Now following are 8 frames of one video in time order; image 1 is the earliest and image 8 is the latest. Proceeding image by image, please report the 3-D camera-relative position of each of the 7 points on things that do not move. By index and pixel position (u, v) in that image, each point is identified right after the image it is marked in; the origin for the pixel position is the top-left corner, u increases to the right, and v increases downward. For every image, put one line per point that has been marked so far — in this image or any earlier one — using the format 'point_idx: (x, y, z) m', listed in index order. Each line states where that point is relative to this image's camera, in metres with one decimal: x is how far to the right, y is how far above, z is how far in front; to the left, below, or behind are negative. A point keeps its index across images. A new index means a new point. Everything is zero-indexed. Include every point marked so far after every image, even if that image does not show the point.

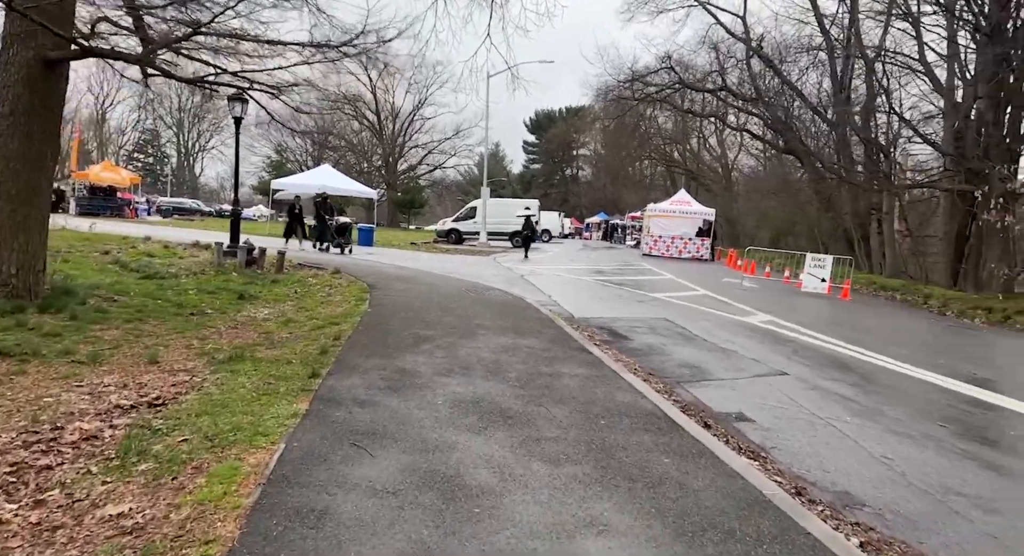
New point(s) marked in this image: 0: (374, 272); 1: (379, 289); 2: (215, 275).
0: (-2.9, +0.1, +16.1) m
1: (-2.3, -0.2, +13.2) m
2: (-5.5, 0.0, +14.3) m
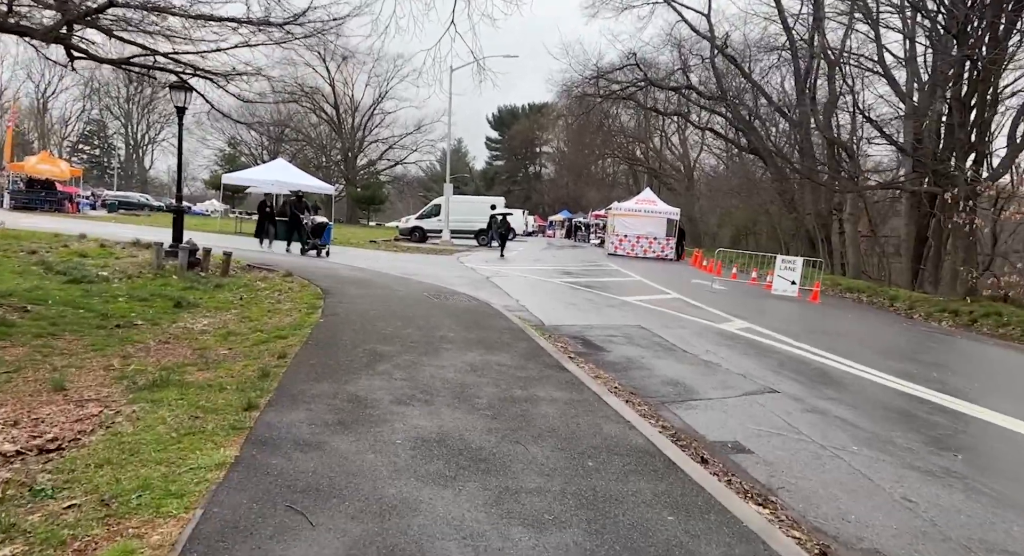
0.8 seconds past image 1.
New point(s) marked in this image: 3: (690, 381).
0: (-3.6, +0.1, +15.2) m
1: (-2.9, -0.3, +12.3) m
2: (-6.1, 0.0, +13.2) m
3: (+1.5, -0.9, +6.7) m
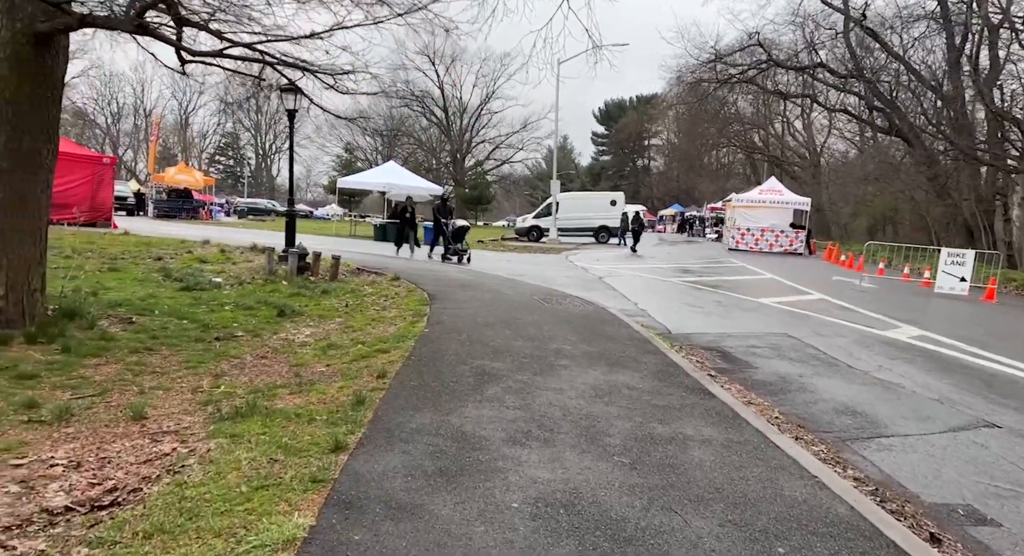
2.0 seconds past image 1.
0: (-1.4, 0.0, +14.5) m
1: (-1.1, -0.3, +11.6) m
2: (-4.2, -0.1, +12.9) m
3: (+2.5, -0.9, +5.4) m
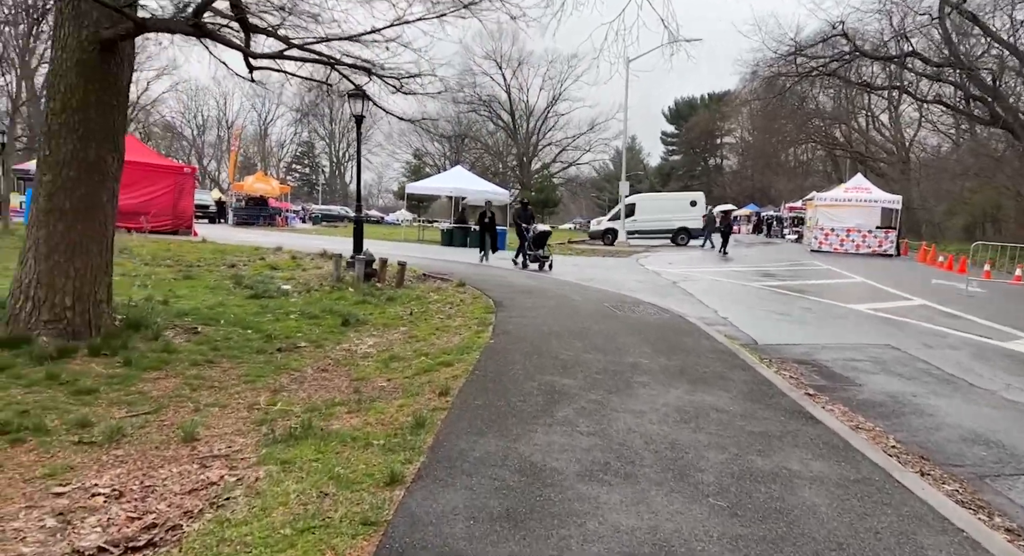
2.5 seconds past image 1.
0: (-0.1, -0.1, +14.1) m
1: (-0.1, -0.4, +11.1) m
2: (-3.0, -0.2, +12.8) m
3: (+2.9, -1.0, +4.6) m
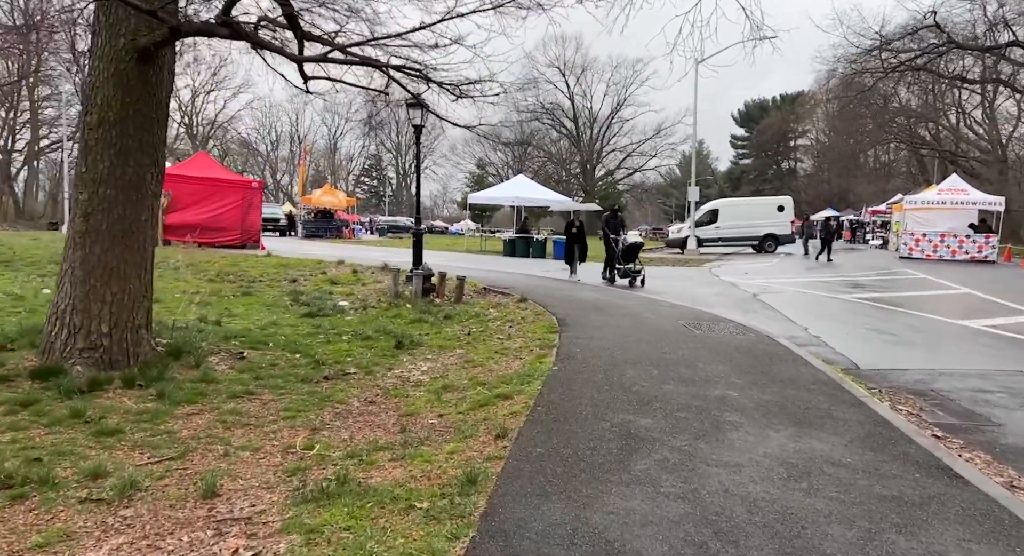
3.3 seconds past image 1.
0: (+1.0, -0.4, +13.2) m
1: (+0.8, -0.6, +10.3) m
2: (-2.0, -0.5, +12.2) m
3: (+3.3, -1.1, +3.6) m
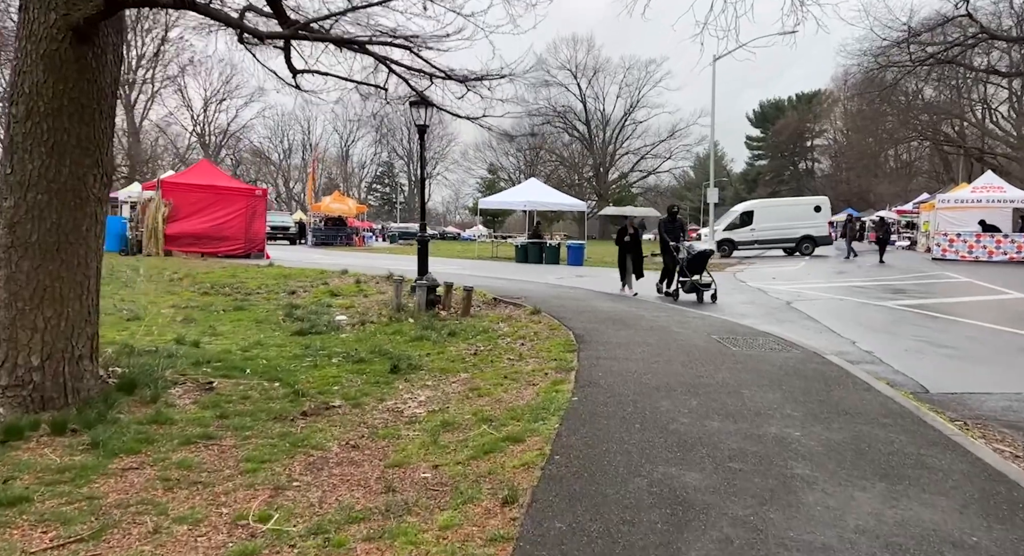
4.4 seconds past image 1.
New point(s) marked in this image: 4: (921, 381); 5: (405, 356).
0: (+1.2, -0.5, +12.1) m
1: (+1.0, -0.8, +9.1) m
2: (-1.8, -0.7, +11.1) m
3: (+3.3, -1.1, +2.4) m
4: (+4.2, -0.9, +8.0) m
5: (-1.2, -0.9, +8.4) m
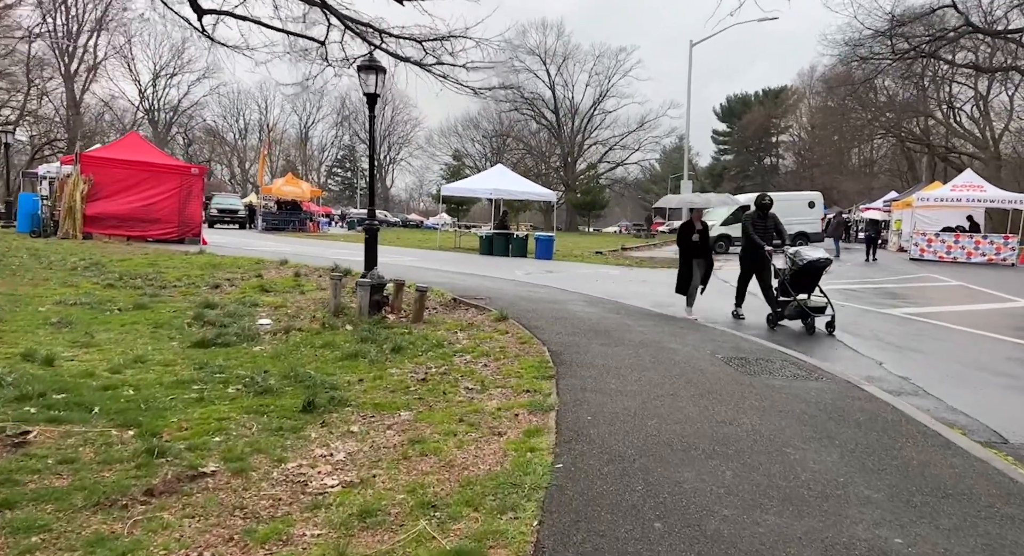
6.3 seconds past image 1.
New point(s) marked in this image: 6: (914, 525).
0: (+0.7, -0.5, +10.1) m
1: (+0.6, -0.8, +7.2) m
2: (-2.3, -0.6, +9.0) m
3: (+3.2, -1.3, +0.5) m
4: (+3.9, -1.0, +6.2) m
5: (-1.5, -0.9, +6.4) m
6: (+1.9, -1.1, +3.4) m
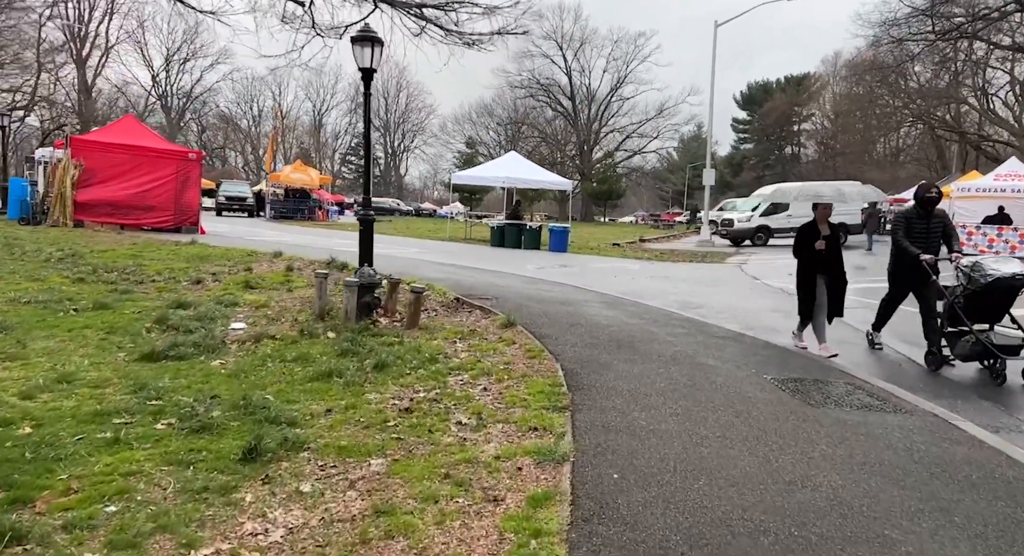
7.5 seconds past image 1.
0: (+0.8, -0.5, +8.8) m
1: (+0.6, -0.9, +5.8) m
2: (-2.2, -0.6, +7.7) m
3: (+3.1, -1.5, -0.8) m
4: (+3.9, -1.1, +4.8) m
5: (-1.5, -0.9, +5.1) m
6: (+1.9, -1.2, +2.1) m
